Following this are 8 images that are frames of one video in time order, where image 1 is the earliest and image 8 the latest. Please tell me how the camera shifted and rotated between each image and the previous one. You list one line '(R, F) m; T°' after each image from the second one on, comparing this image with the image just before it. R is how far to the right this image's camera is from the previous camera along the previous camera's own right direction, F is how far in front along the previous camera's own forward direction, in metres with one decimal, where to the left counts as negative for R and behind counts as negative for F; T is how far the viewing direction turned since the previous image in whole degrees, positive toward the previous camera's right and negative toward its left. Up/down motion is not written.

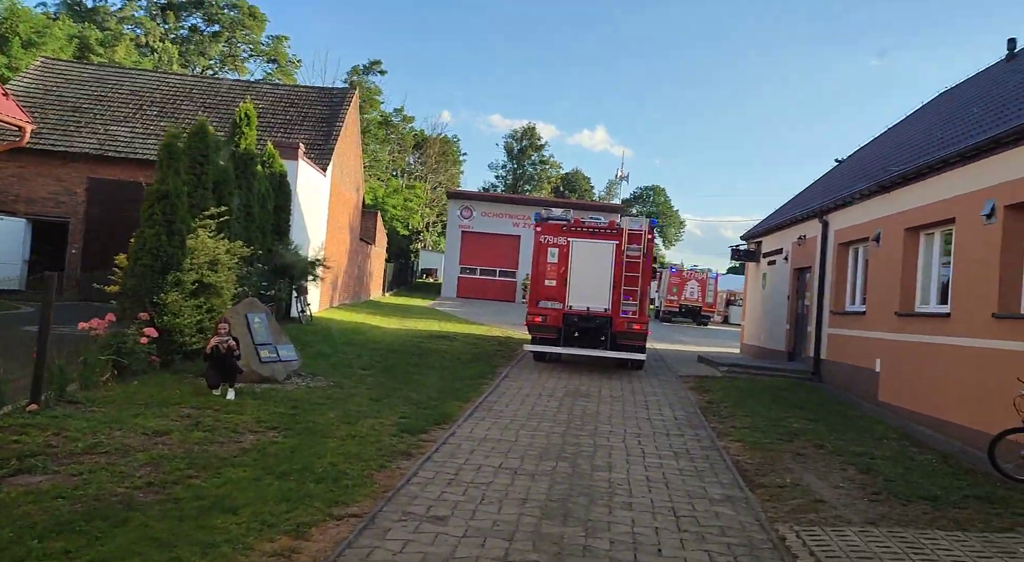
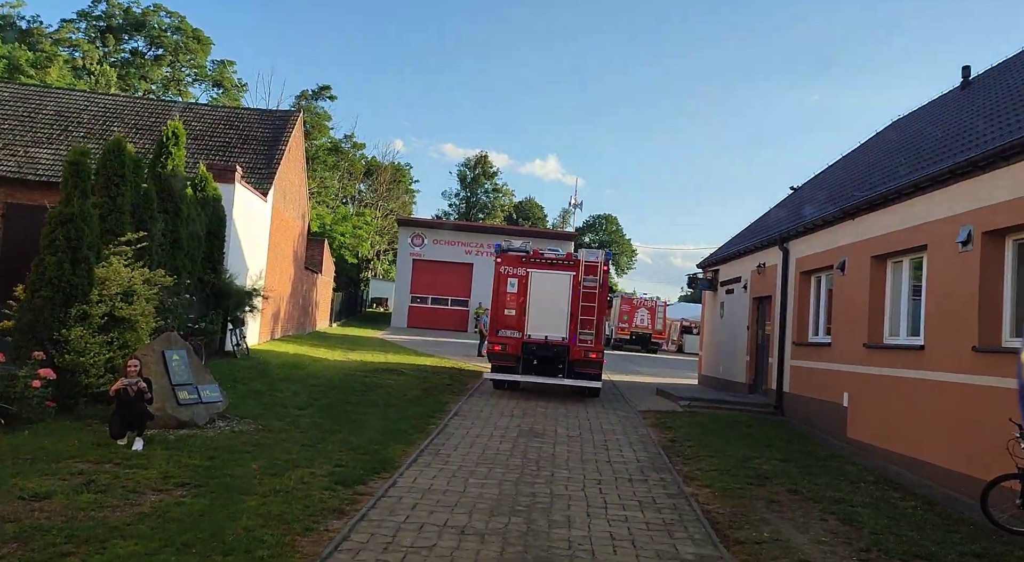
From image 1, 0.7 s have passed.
(+0.1, +0.8) m; +4°
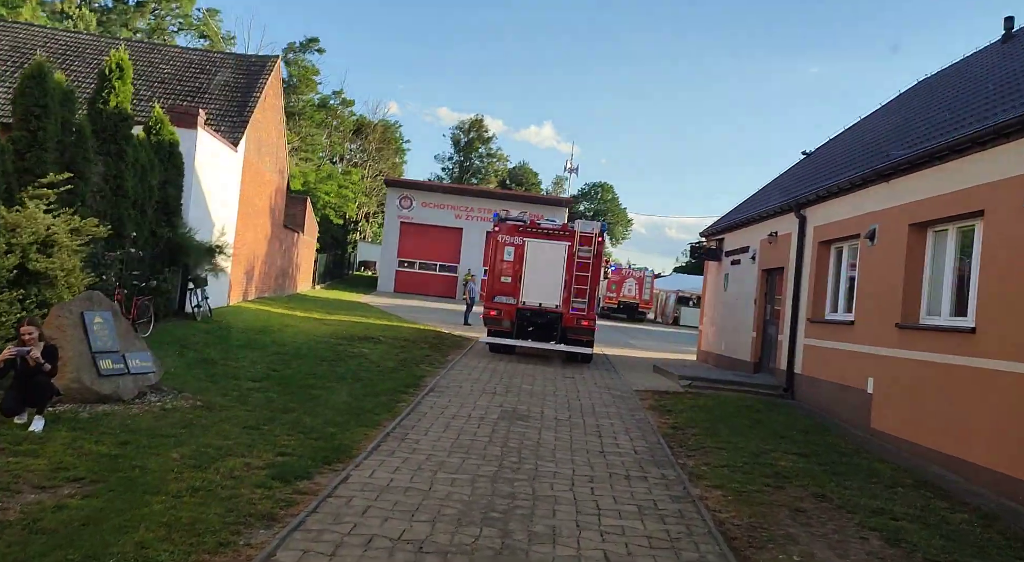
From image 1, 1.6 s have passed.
(+0.1, +1.3) m; +1°
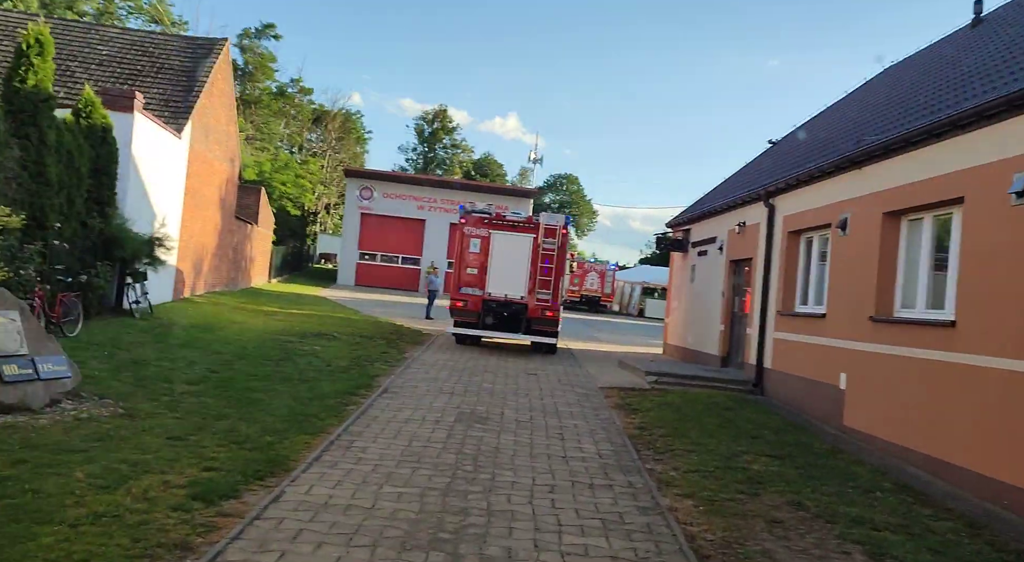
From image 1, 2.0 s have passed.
(+0.1, +0.6) m; +3°
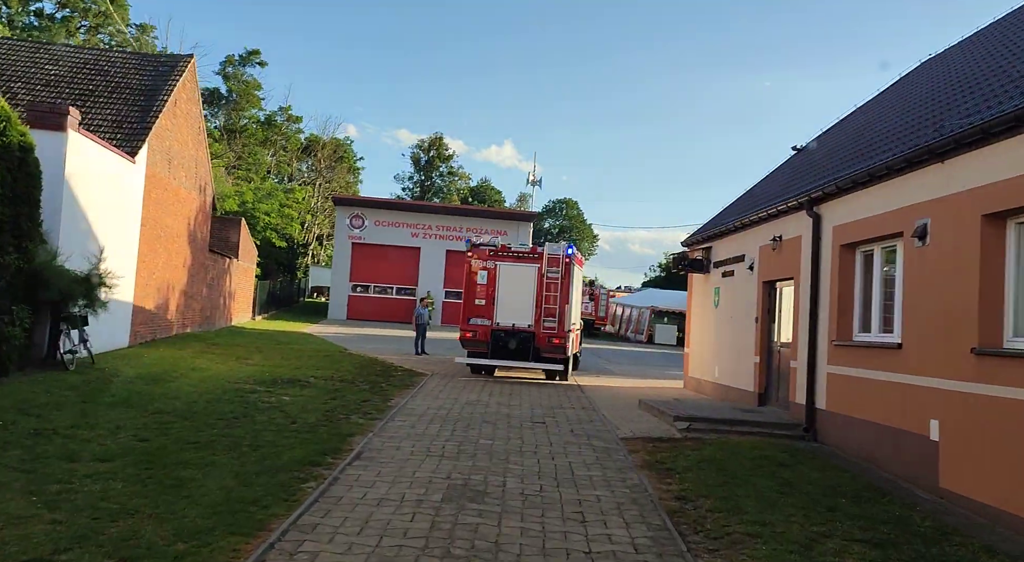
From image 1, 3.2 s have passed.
(0.0, +1.9) m; 0°
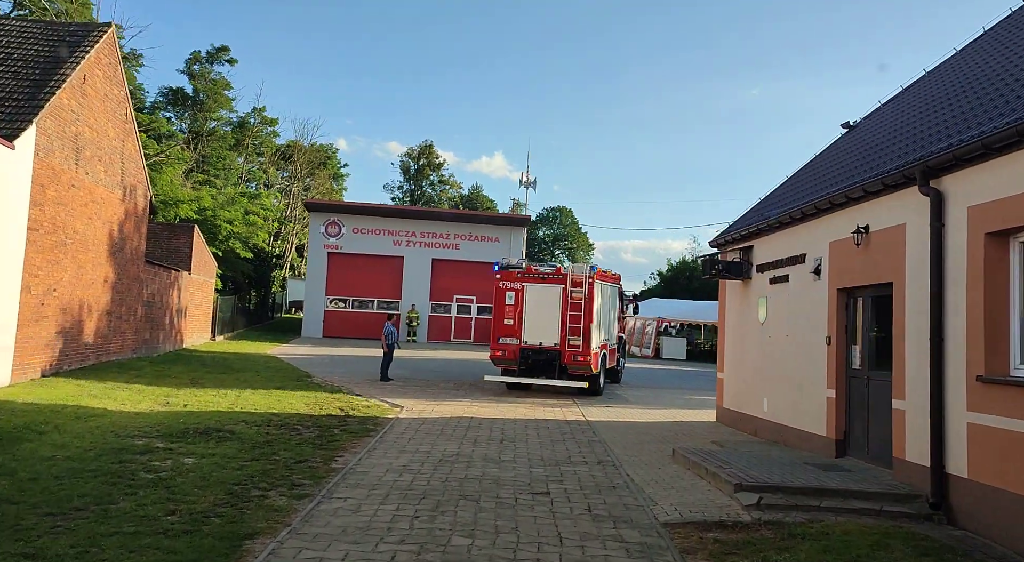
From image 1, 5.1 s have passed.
(+0.1, +3.2) m; 0°
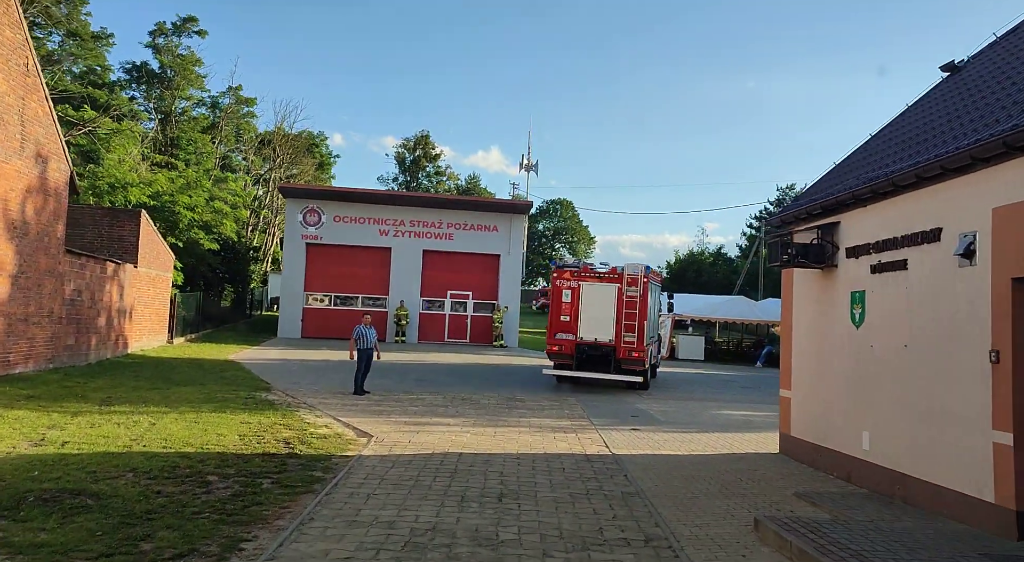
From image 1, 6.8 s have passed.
(0.0, +3.2) m; 0°
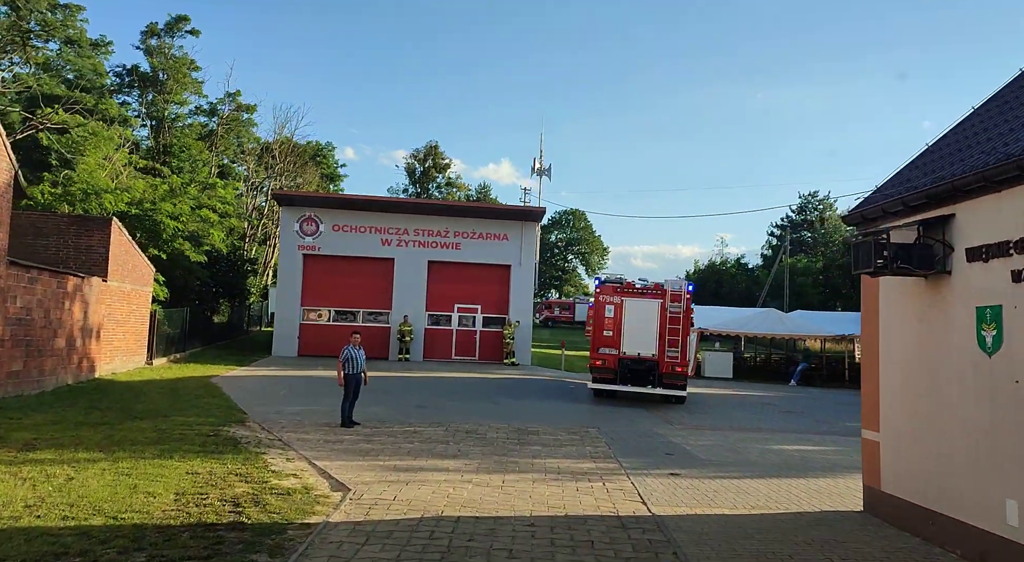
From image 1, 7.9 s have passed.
(0.0, +2.1) m; -1°
